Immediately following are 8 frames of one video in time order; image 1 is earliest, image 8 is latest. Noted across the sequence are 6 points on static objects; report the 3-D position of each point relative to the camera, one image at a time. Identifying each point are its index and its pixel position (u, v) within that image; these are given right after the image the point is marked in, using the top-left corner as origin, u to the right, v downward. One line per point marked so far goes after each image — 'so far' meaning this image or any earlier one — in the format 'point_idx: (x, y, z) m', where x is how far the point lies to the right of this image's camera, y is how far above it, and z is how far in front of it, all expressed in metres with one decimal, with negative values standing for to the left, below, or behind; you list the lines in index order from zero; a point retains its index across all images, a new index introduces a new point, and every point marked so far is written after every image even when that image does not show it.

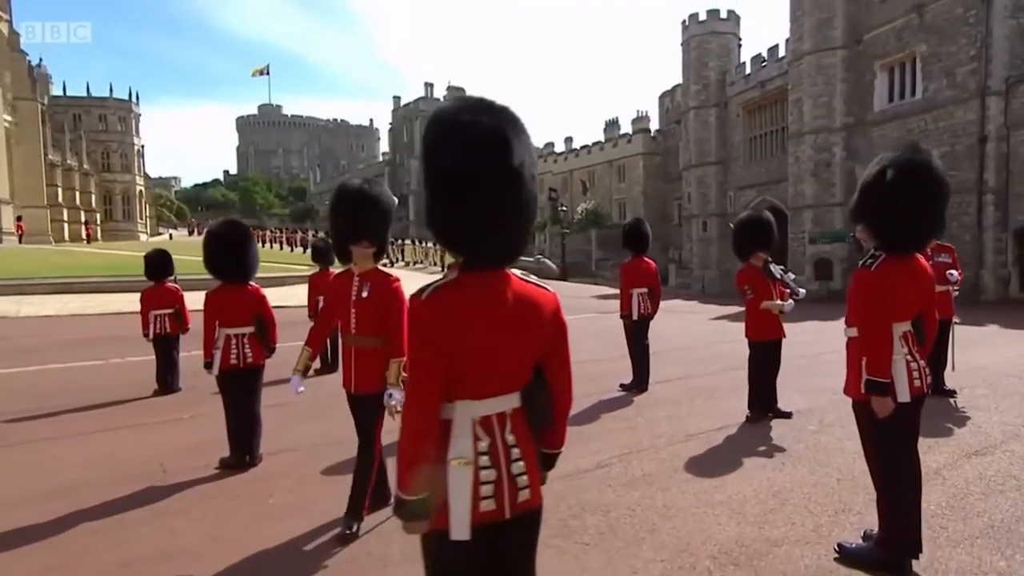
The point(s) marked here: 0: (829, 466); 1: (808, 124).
0: (+2.0, -1.1, +4.5) m
1: (+8.1, +4.5, +19.0) m
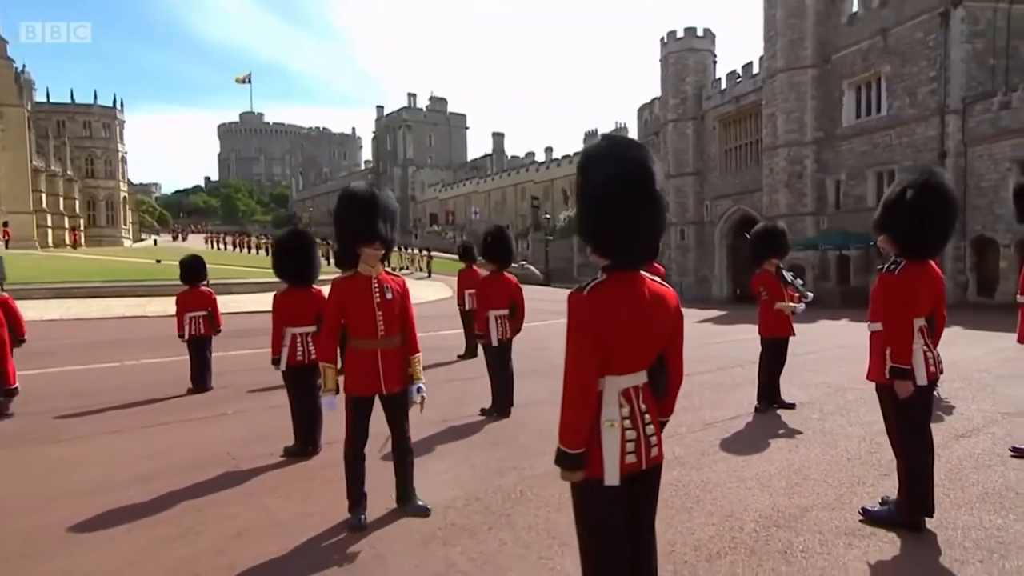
0: (+2.3, -1.2, +5.1) m
1: (+7.7, +4.3, +19.9) m
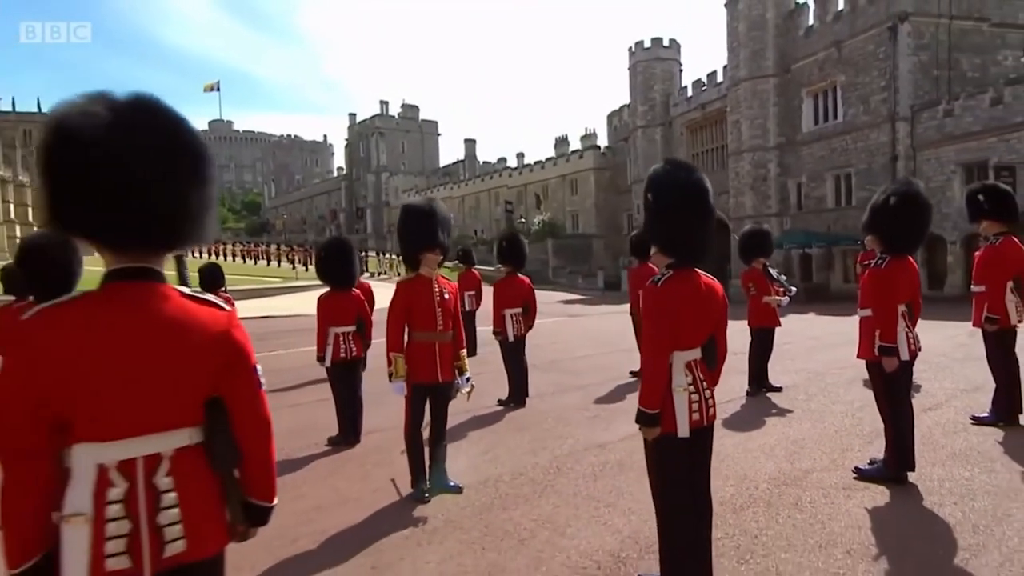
0: (+2.6, -1.1, +5.8) m
1: (+7.0, +4.3, +20.9) m
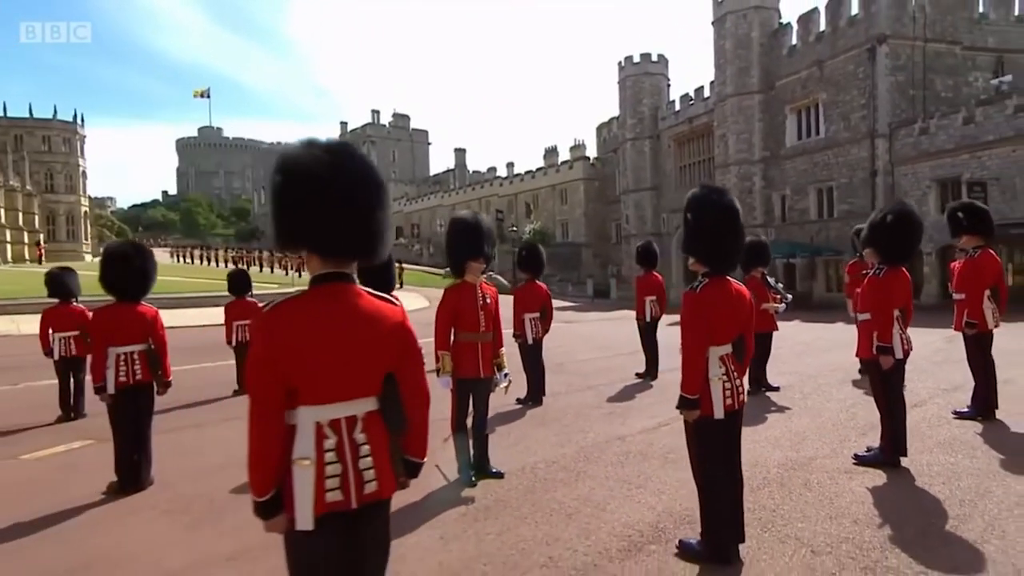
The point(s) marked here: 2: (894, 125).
0: (+2.8, -1.2, +6.3) m
1: (+6.8, +4.1, +21.7) m
2: (+9.7, +4.1, +17.8) m
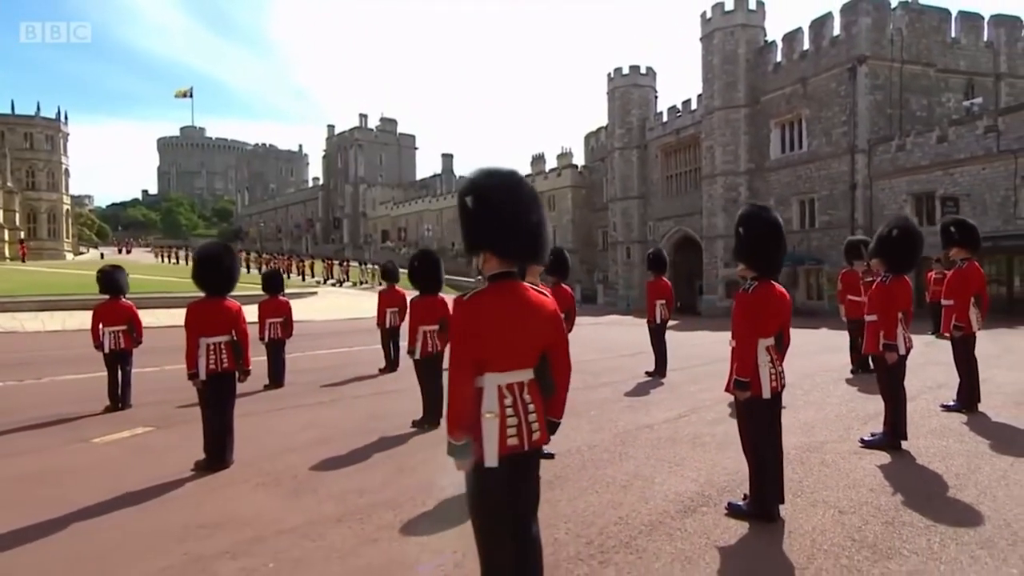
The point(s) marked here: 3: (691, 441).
0: (+3.1, -1.2, +7.0) m
1: (+6.6, +3.9, +22.6) m
2: (+9.7, +3.9, +18.8) m
3: (+1.5, -1.3, +6.1) m
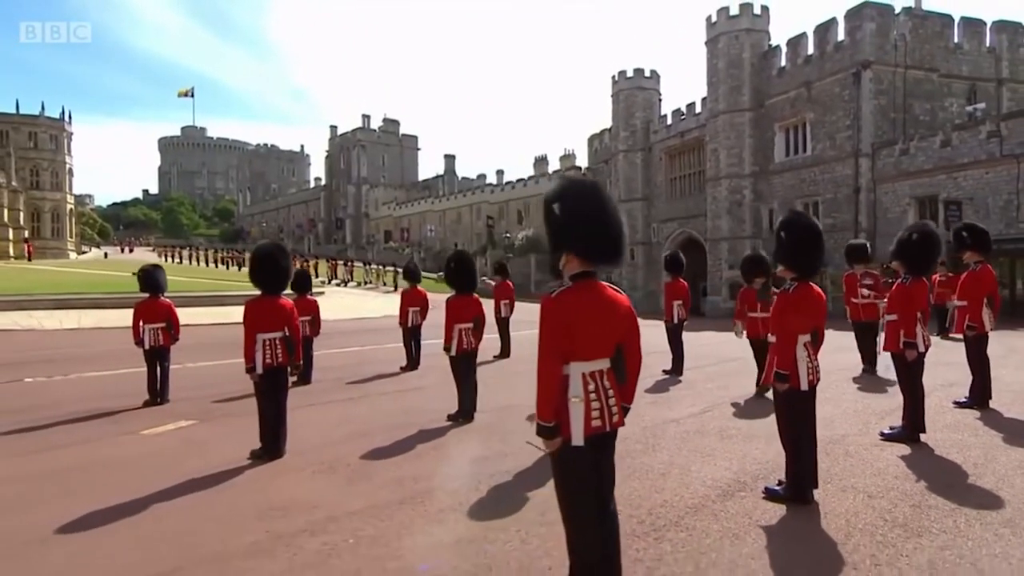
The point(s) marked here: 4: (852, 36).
0: (+3.5, -1.2, +7.4) m
1: (+6.9, +3.9, +22.9) m
2: (+9.9, +3.9, +19.2) m
3: (+1.9, -1.3, +6.4) m
4: (+9.5, +7.1, +19.7) m
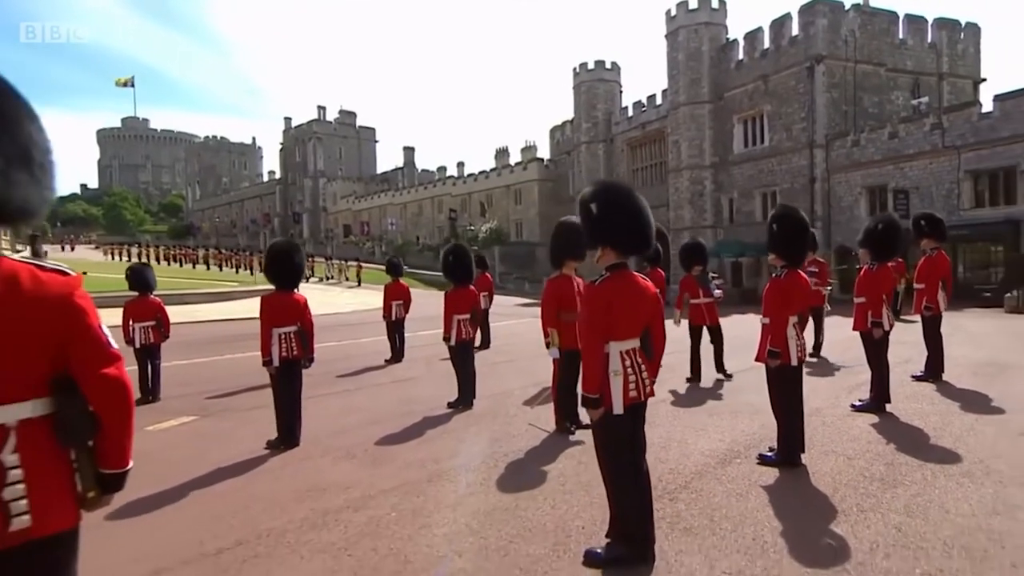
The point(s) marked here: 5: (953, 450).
0: (+3.4, -1.1, +8.0) m
1: (+5.8, +4.2, +23.7) m
2: (+9.1, +4.3, +20.1) m
3: (+1.9, -1.2, +6.9) m
4: (+8.5, +7.5, +20.6) m
5: (+3.2, -1.2, +5.2) m
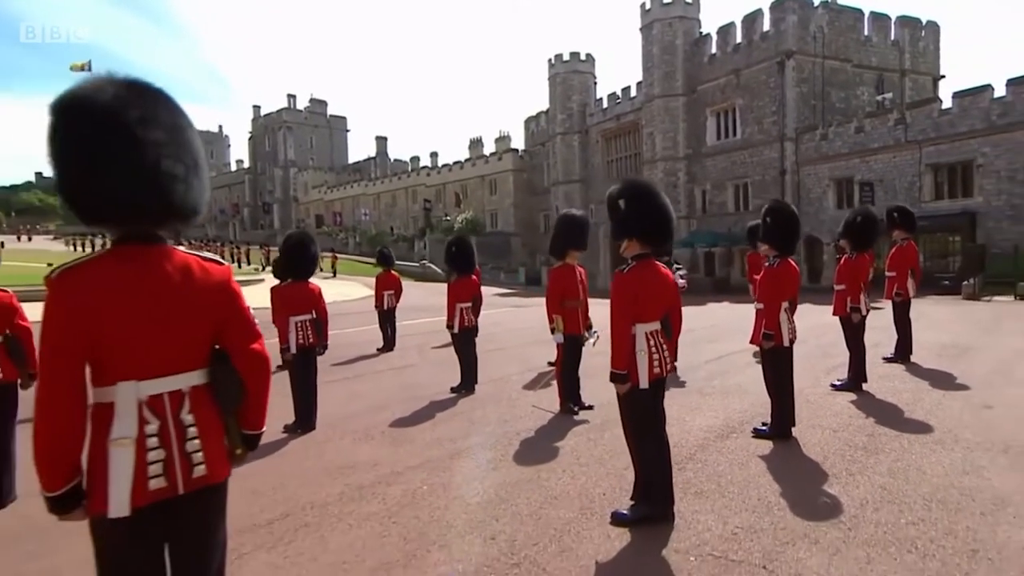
0: (+3.4, -0.9, +8.5) m
1: (+5.0, +4.6, +24.2) m
2: (+8.5, +4.6, +20.8) m
3: (+1.9, -1.1, +7.3) m
4: (+7.9, +7.8, +21.2) m
5: (+3.3, -1.1, +5.7) m
